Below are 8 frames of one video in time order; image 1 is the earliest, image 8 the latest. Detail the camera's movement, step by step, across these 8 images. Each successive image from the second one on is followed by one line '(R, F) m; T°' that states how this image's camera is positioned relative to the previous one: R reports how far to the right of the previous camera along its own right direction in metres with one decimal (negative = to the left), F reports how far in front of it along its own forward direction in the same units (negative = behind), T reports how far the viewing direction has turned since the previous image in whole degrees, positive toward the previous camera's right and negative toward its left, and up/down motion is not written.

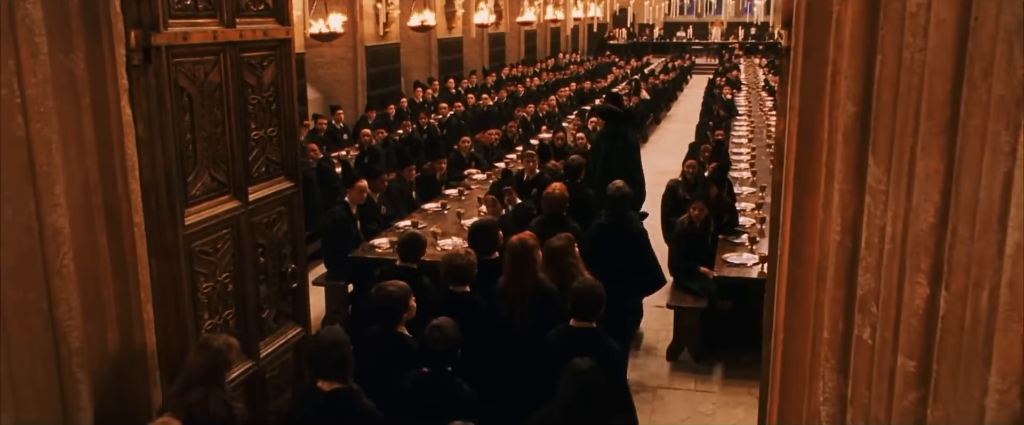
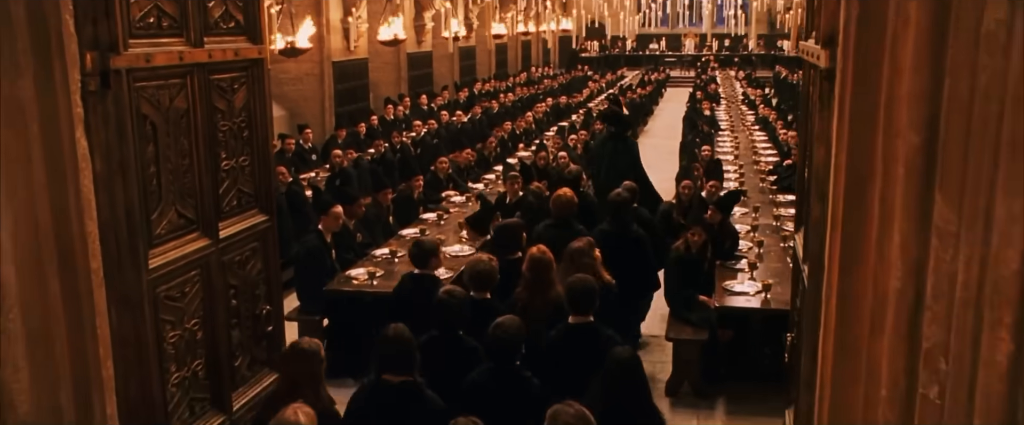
(-0.2, +0.5) m; +2°
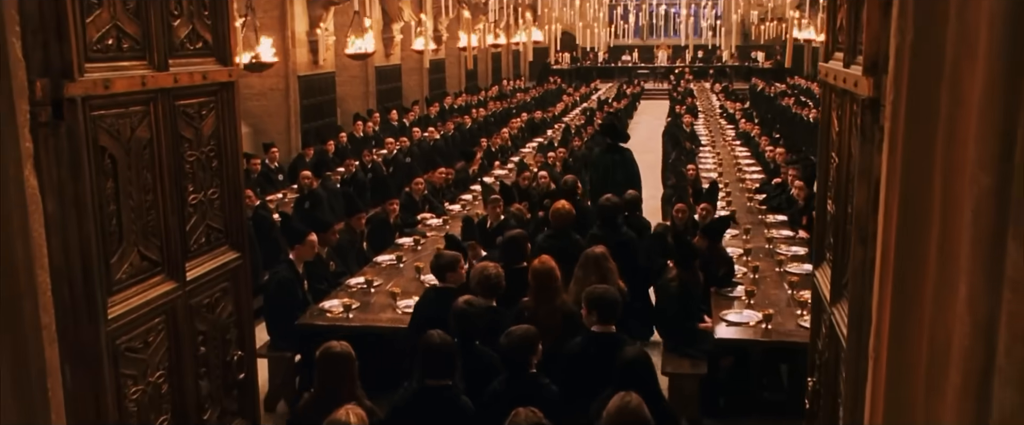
(-0.2, +0.4) m; +2°
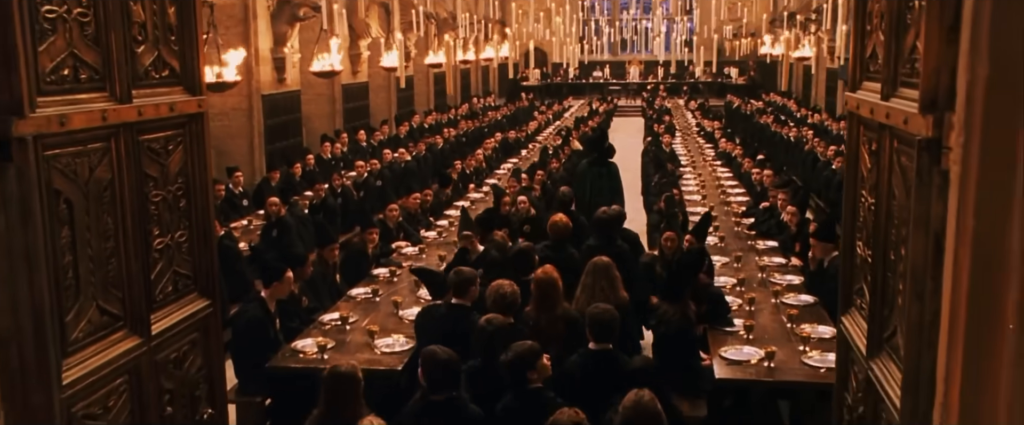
(-0.2, +0.4) m; +2°
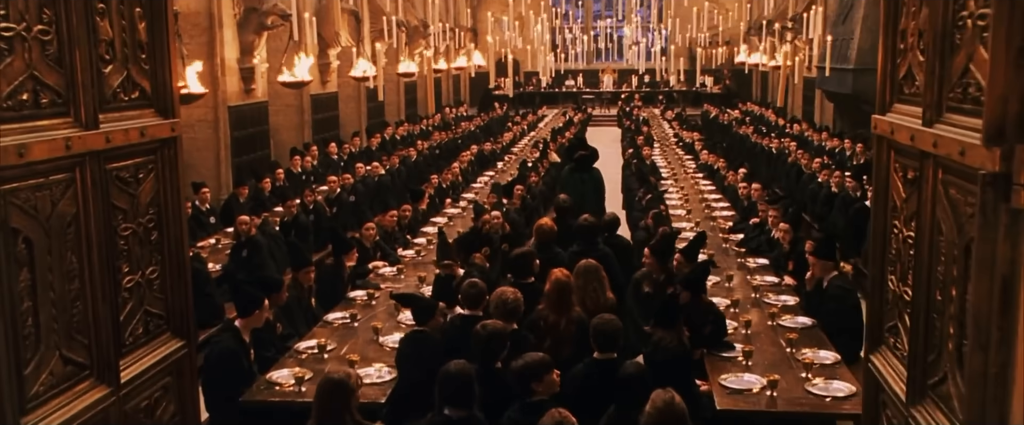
(-0.2, +0.3) m; +2°
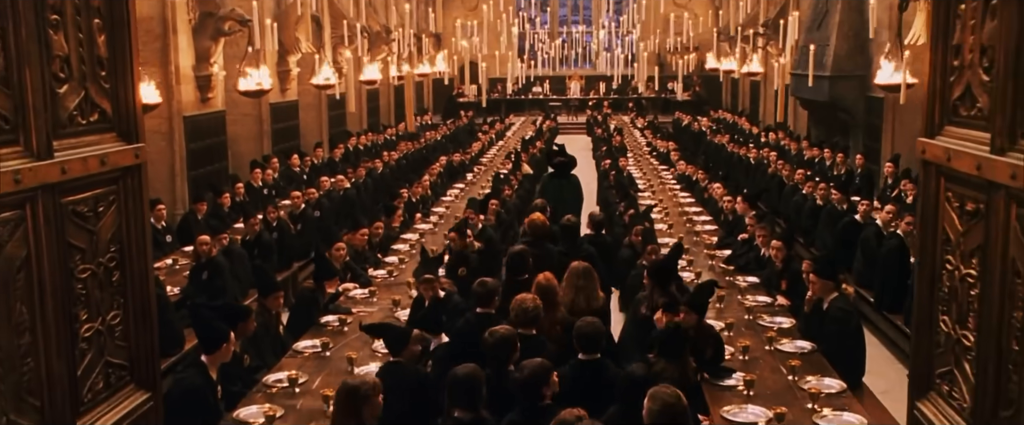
(-0.2, +0.4) m; +3°
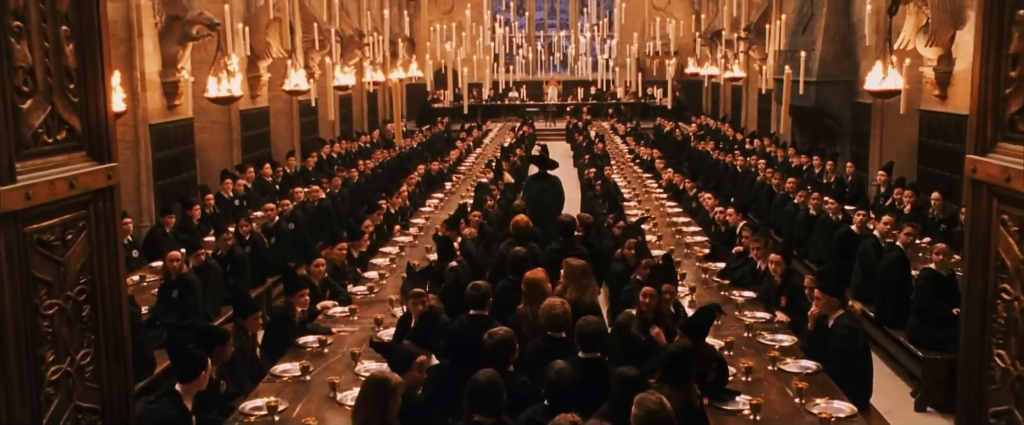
(-0.2, +0.3) m; +2°
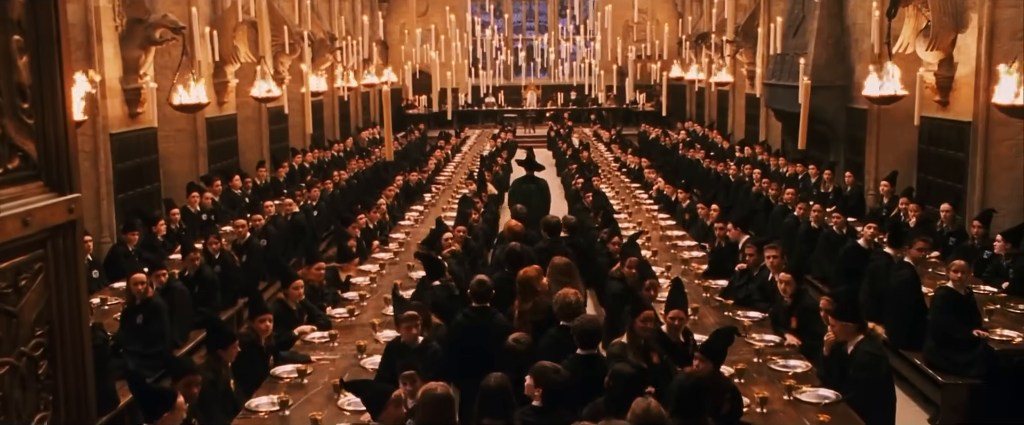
(-0.2, +0.5) m; +2°
